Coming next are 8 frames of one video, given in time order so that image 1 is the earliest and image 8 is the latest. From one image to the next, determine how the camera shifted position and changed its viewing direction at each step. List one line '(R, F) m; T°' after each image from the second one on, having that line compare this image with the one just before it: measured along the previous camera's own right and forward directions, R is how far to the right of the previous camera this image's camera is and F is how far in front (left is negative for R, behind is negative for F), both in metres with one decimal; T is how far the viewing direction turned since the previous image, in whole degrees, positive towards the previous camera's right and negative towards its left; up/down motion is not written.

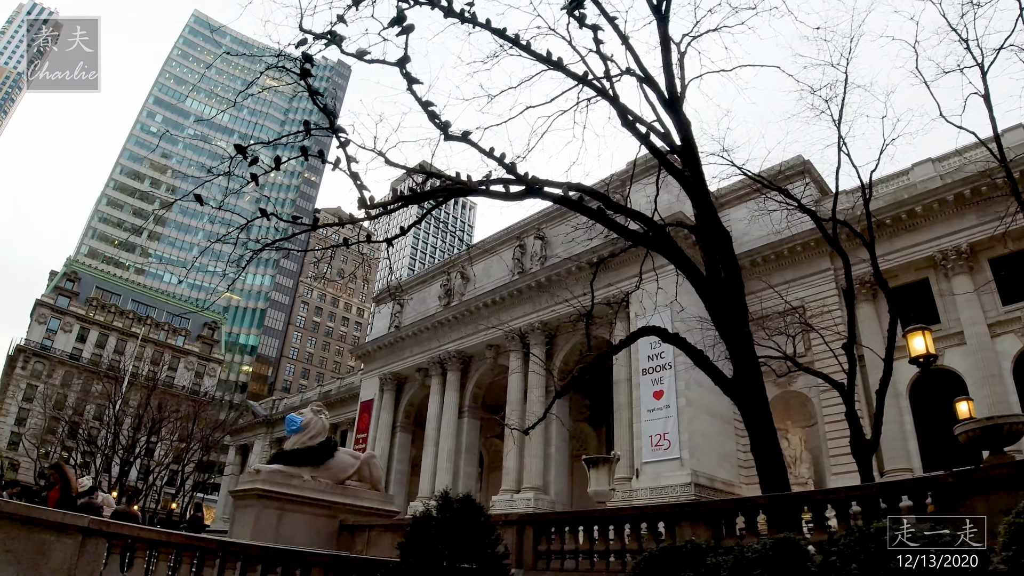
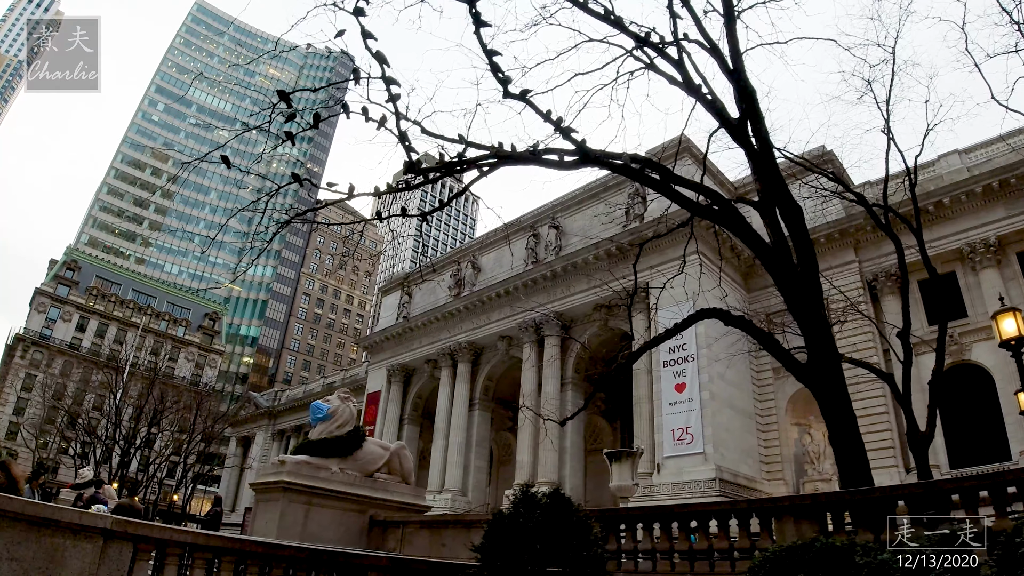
(-0.7, +0.8) m; 0°
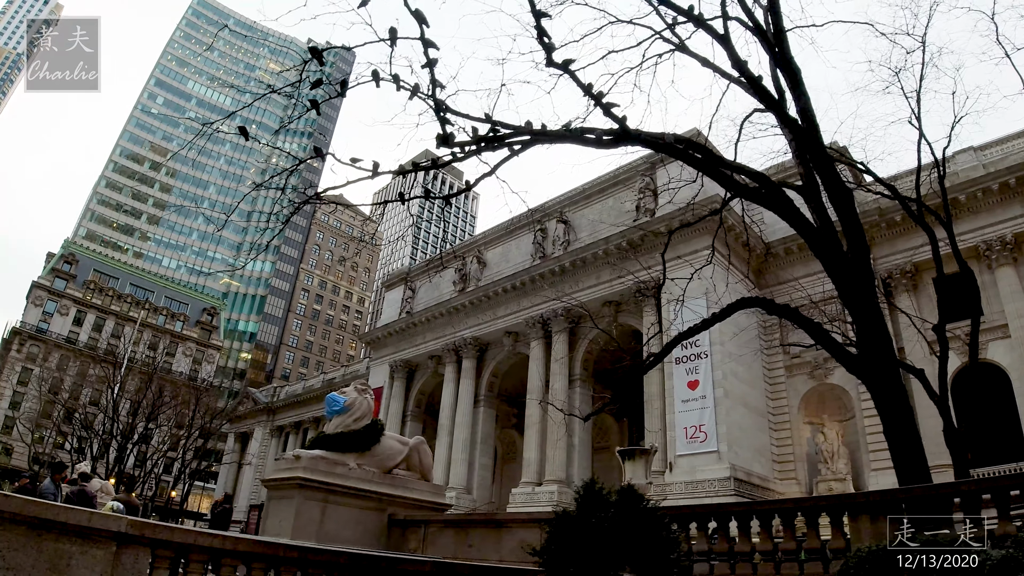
(-0.4, +0.5) m; 0°
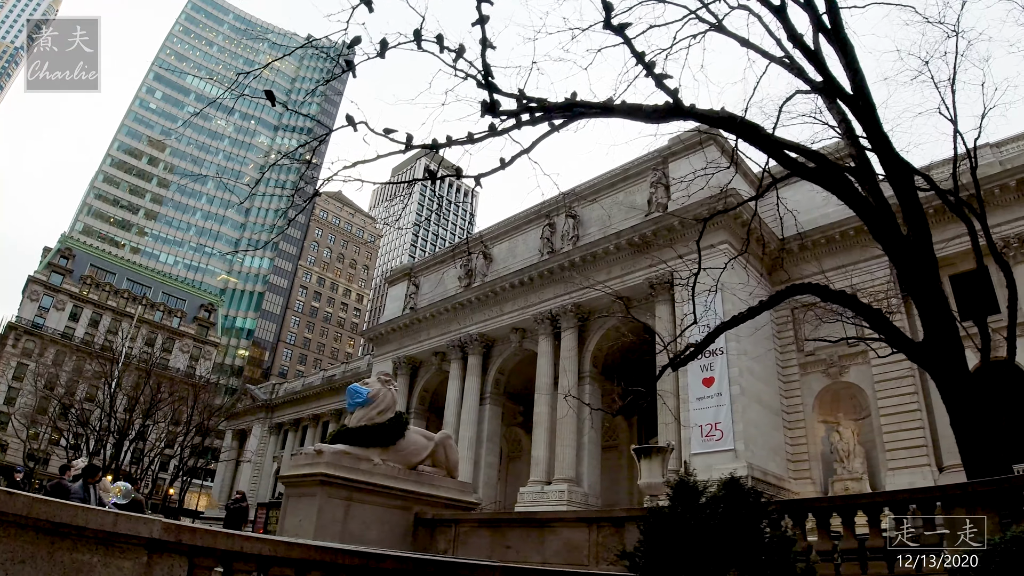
(-0.5, +0.5) m; 0°
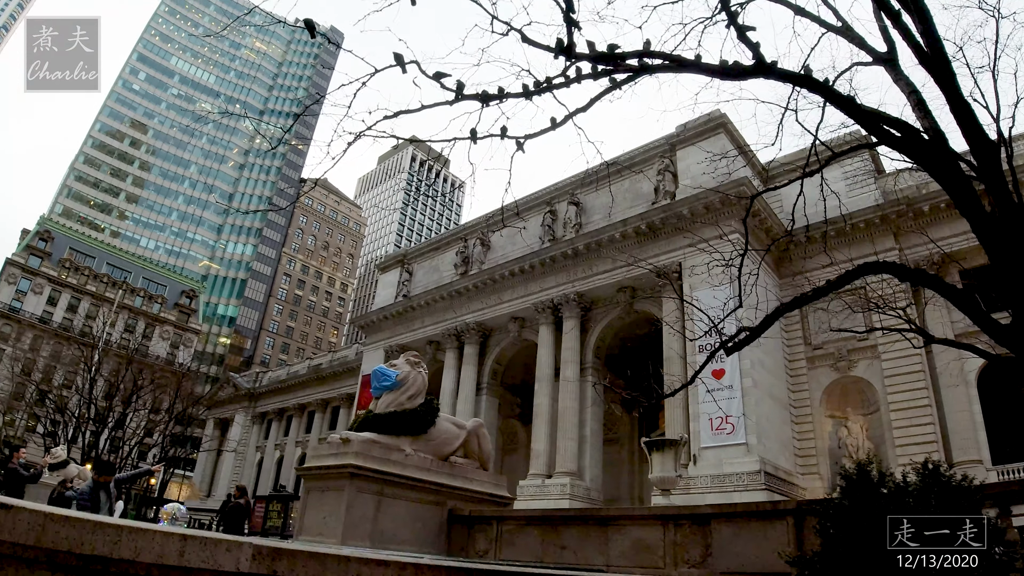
(-0.8, +0.8) m; +2°
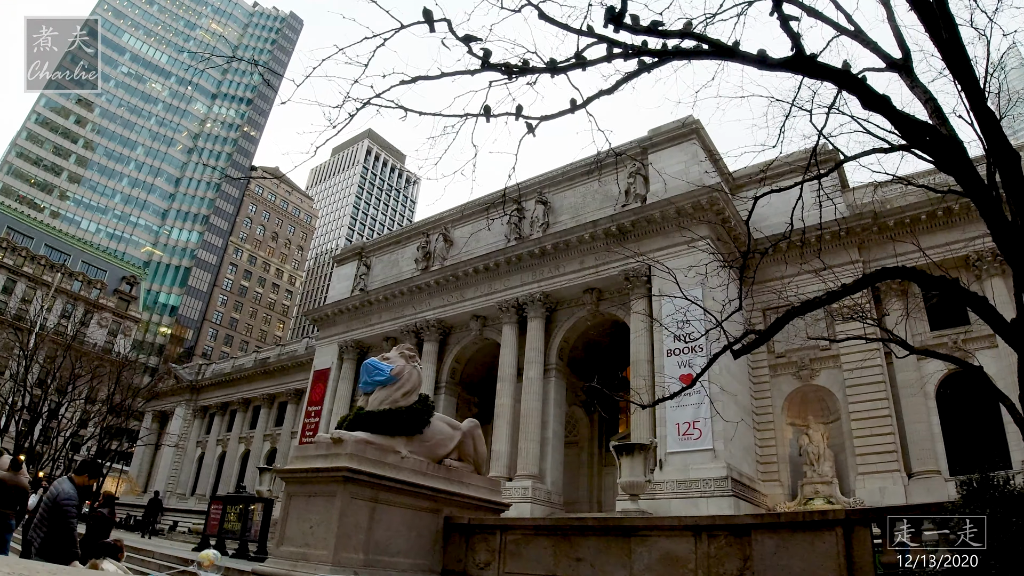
(-0.6, +0.6) m; +4°
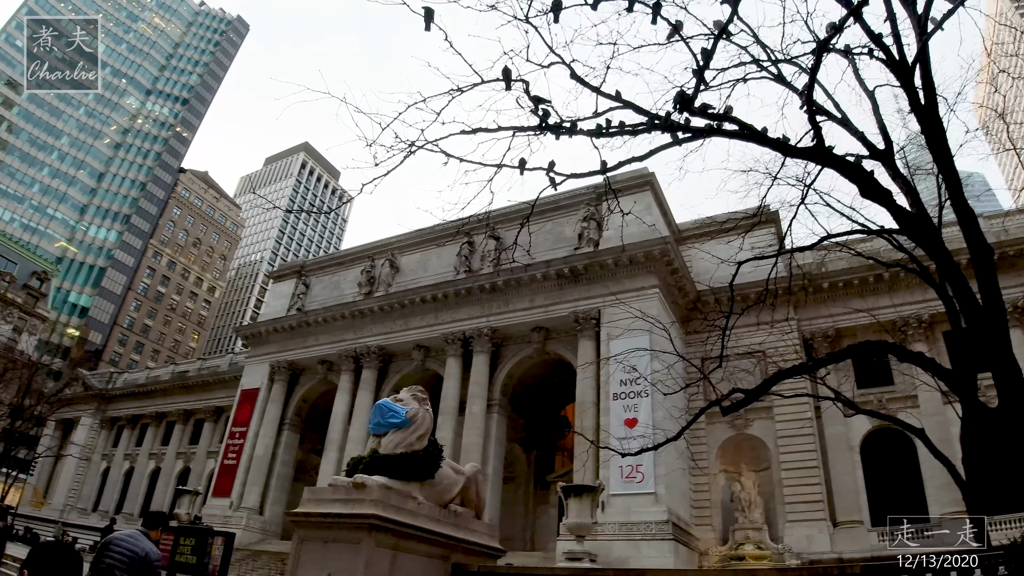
(-1.1, -0.1) m; +7°
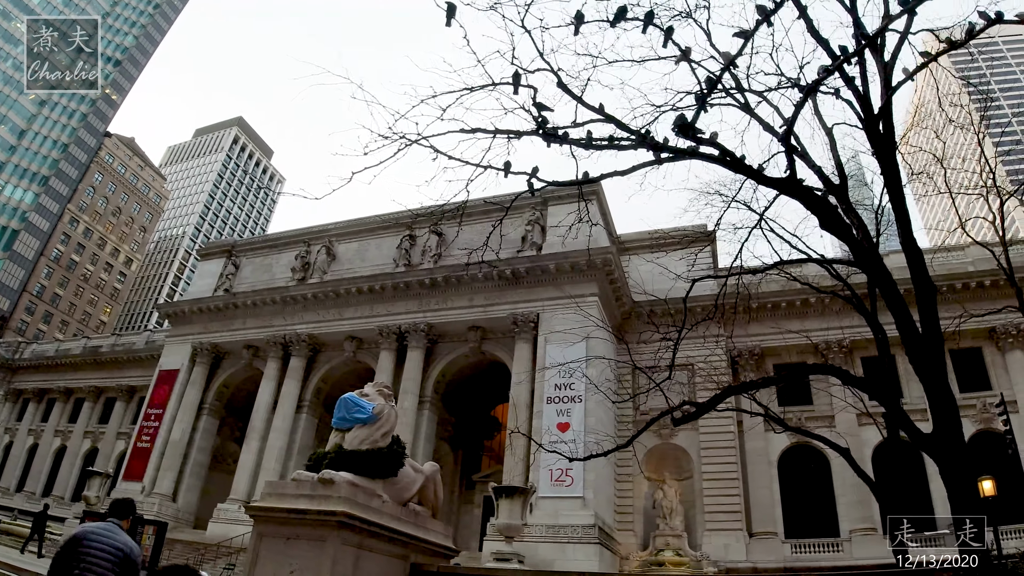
(-0.5, 0.0) m; +6°
